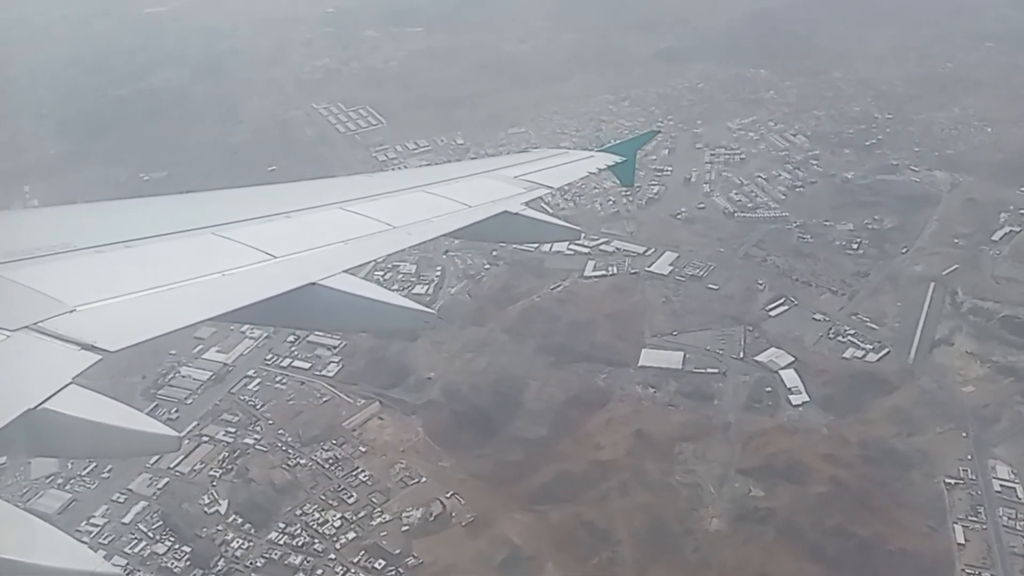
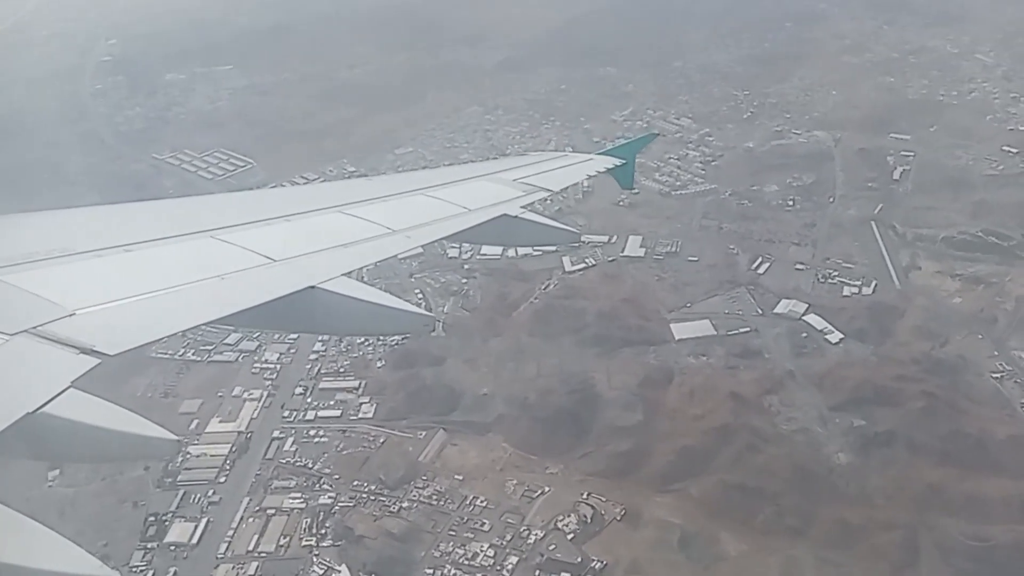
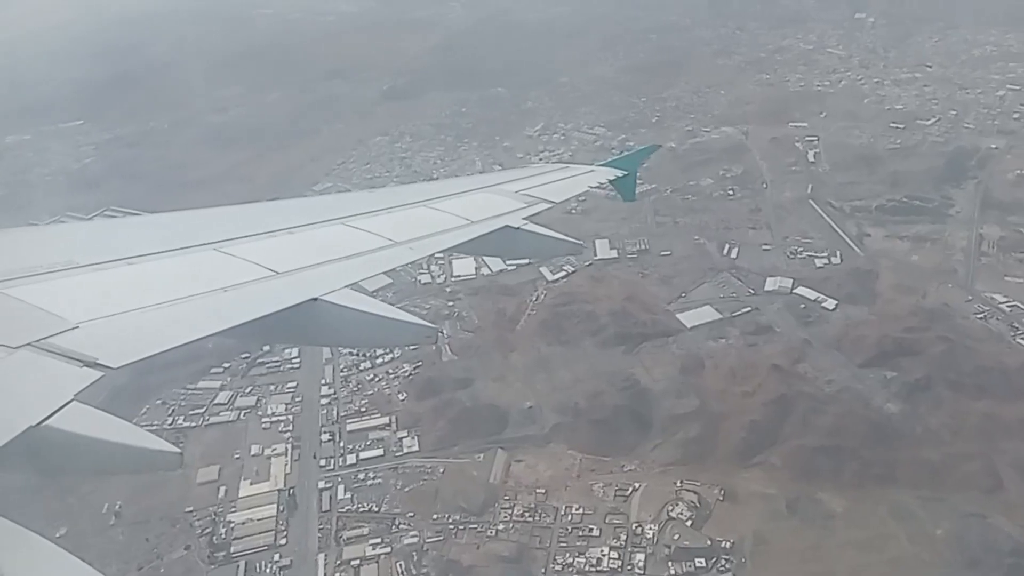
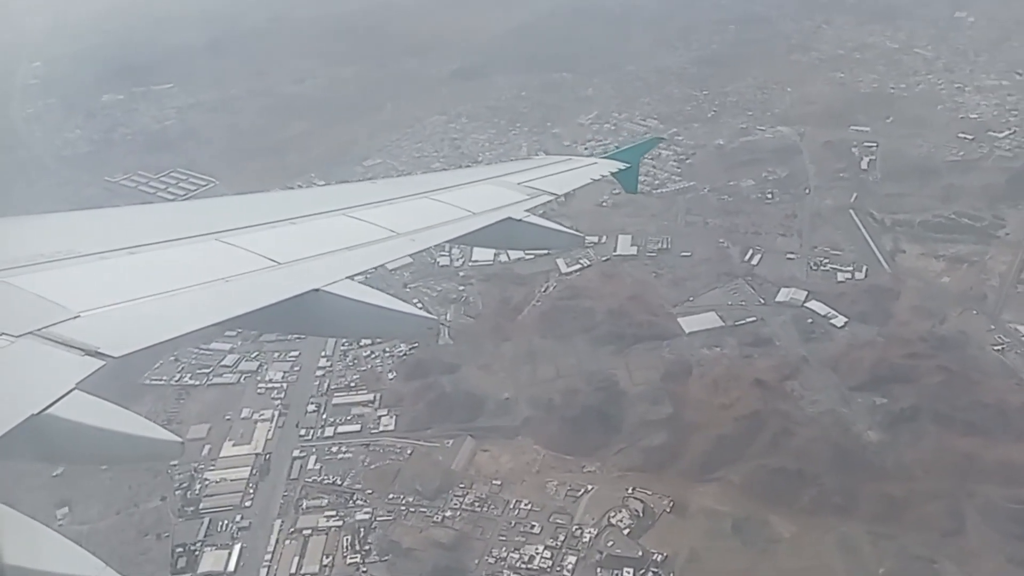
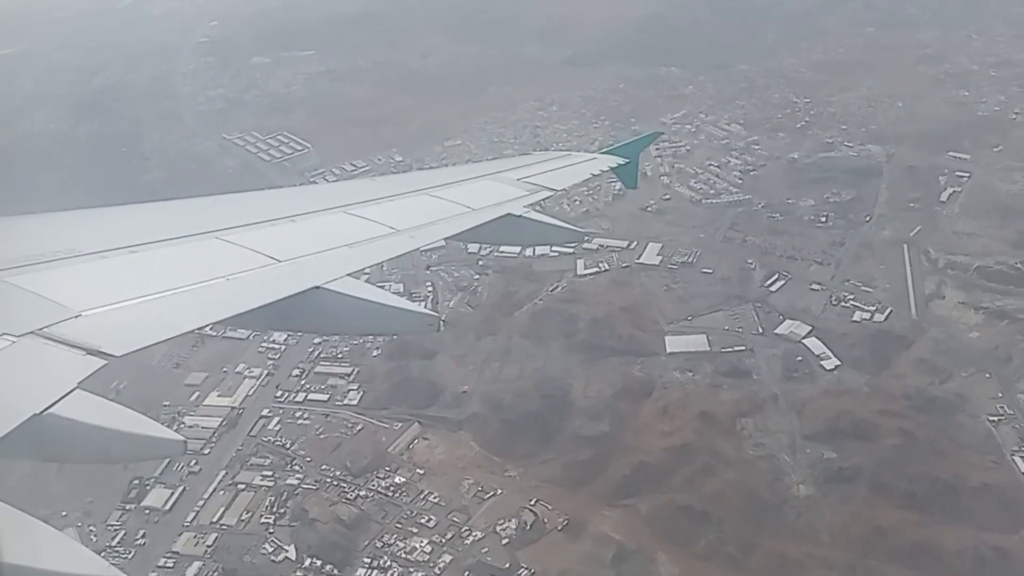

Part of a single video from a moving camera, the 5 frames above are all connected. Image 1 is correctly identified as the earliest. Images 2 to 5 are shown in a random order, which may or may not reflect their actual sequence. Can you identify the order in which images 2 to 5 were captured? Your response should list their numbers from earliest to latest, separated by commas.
5, 2, 4, 3
